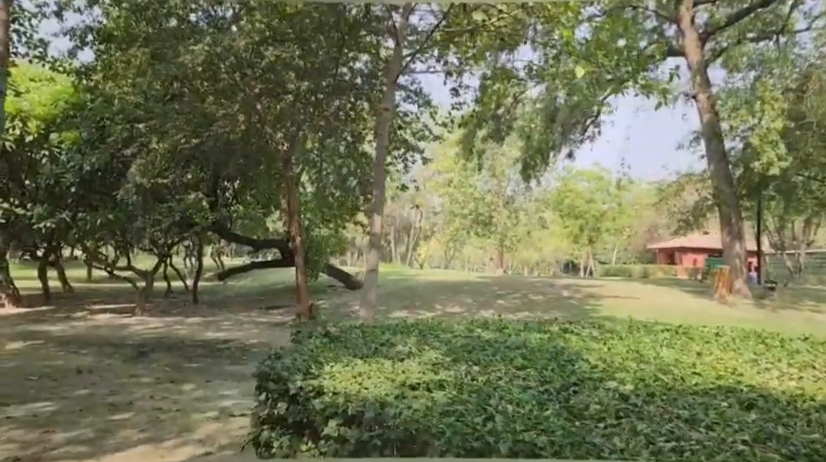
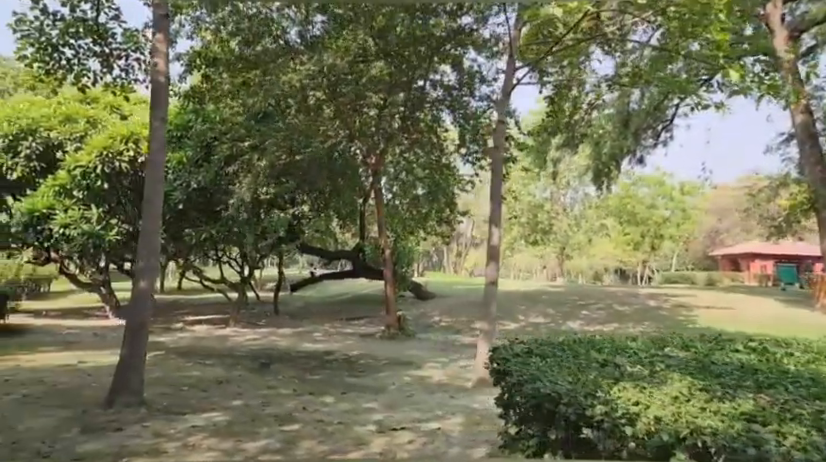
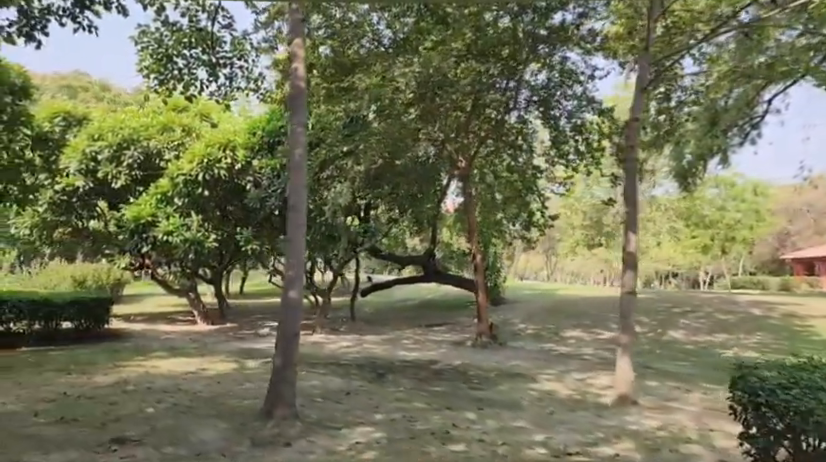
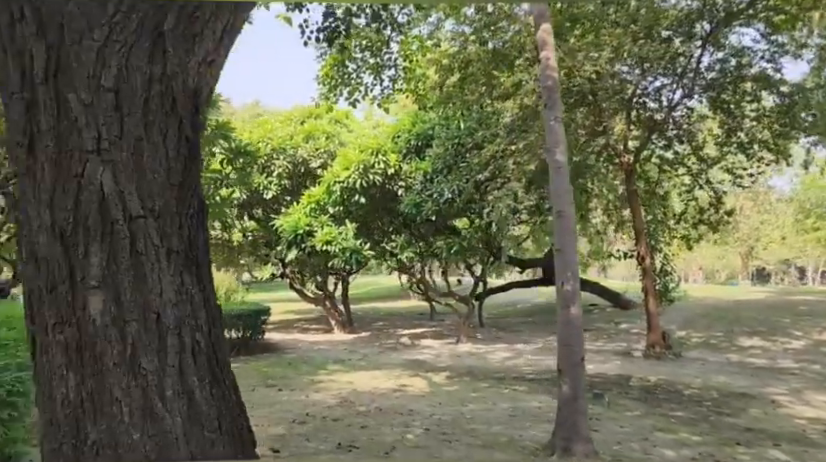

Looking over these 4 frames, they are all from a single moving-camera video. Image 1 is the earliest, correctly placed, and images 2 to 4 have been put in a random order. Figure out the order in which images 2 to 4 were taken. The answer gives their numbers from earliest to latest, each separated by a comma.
2, 3, 4
